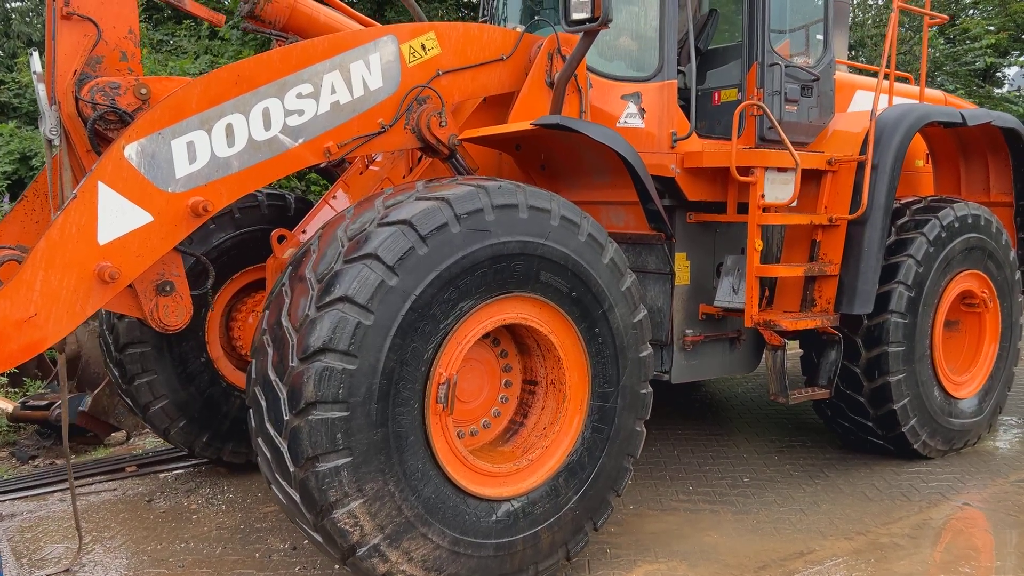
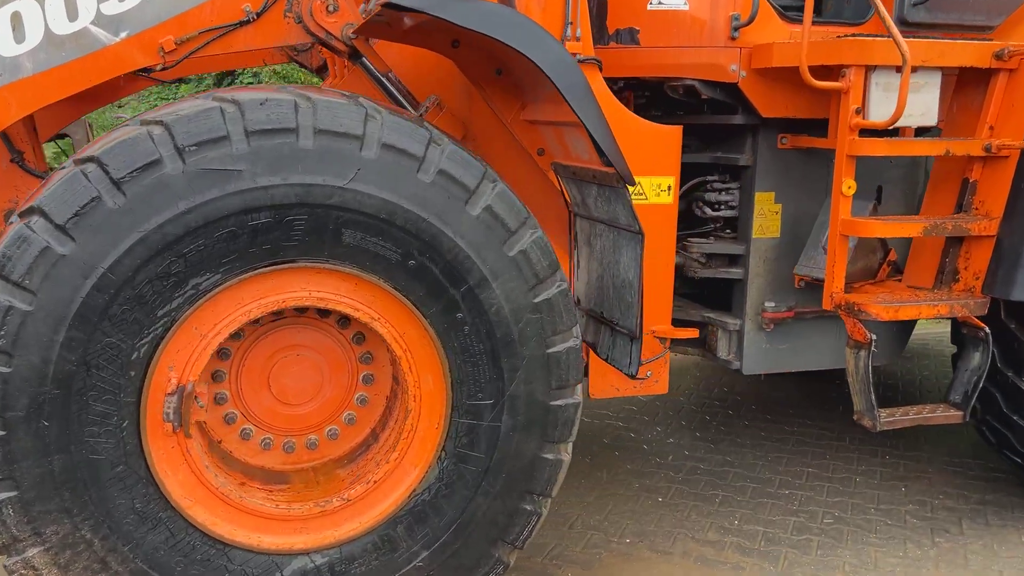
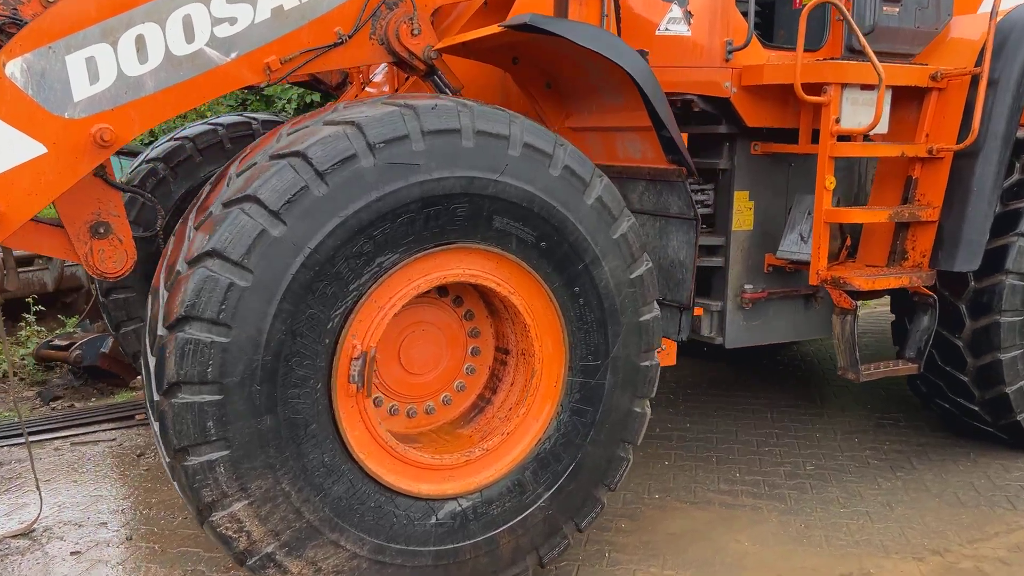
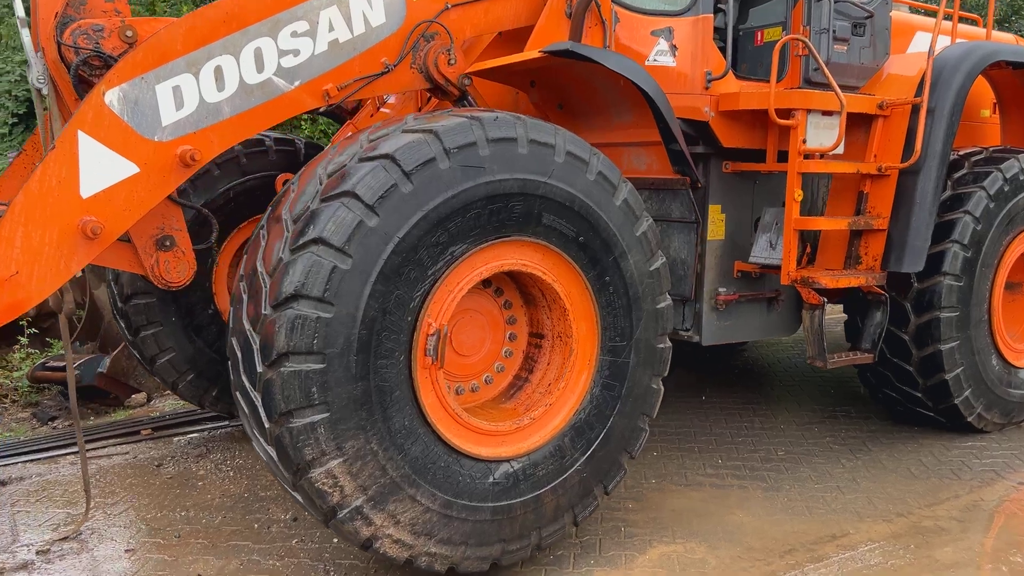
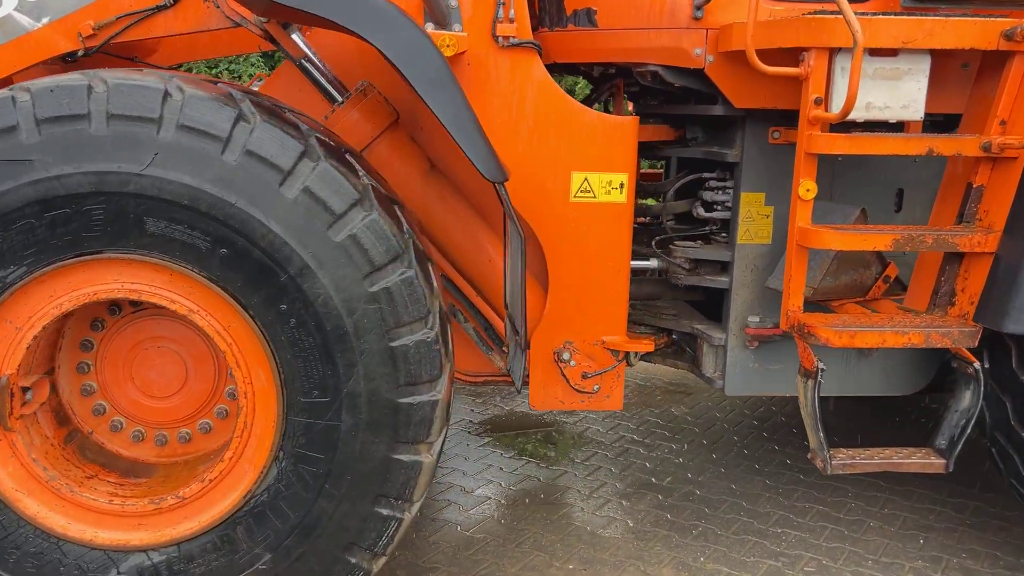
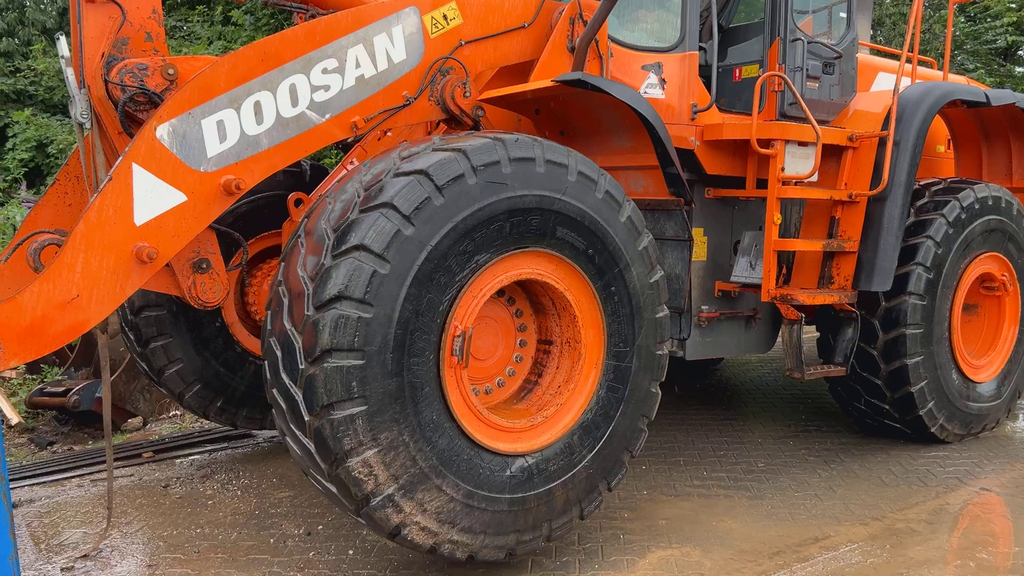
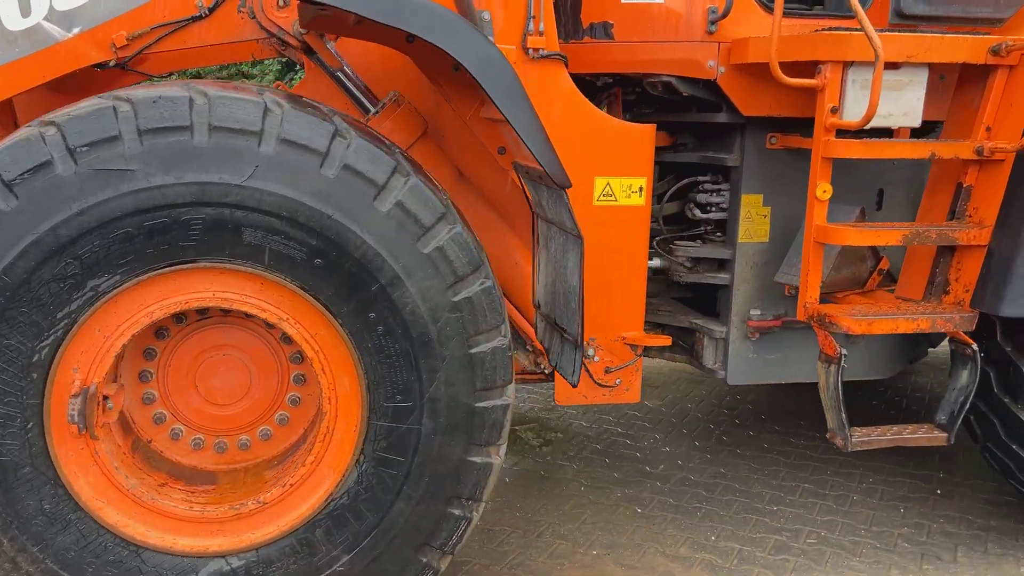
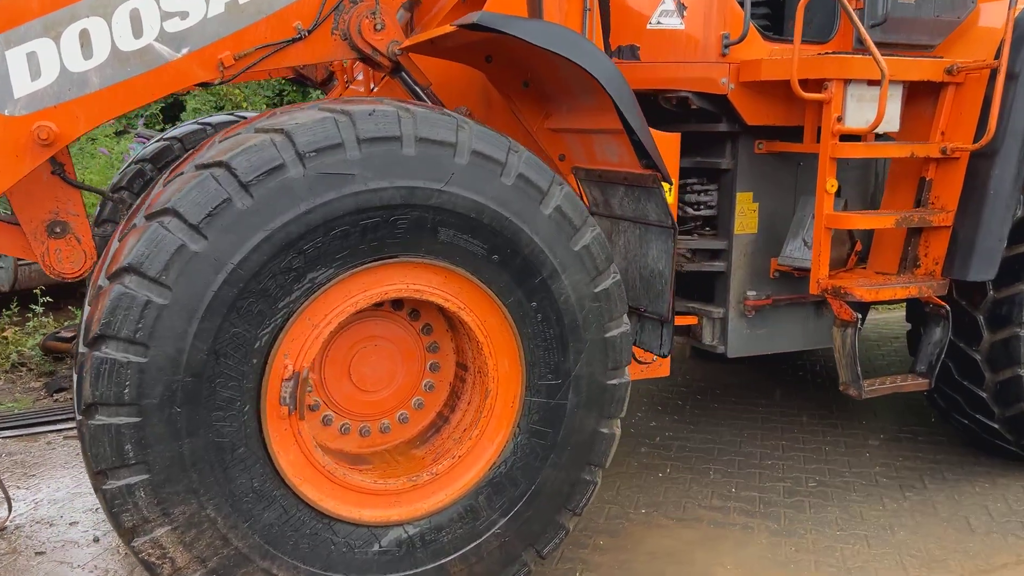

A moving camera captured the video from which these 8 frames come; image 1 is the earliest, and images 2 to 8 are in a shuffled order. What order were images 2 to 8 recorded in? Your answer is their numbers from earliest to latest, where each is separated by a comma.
6, 4, 3, 8, 2, 7, 5
